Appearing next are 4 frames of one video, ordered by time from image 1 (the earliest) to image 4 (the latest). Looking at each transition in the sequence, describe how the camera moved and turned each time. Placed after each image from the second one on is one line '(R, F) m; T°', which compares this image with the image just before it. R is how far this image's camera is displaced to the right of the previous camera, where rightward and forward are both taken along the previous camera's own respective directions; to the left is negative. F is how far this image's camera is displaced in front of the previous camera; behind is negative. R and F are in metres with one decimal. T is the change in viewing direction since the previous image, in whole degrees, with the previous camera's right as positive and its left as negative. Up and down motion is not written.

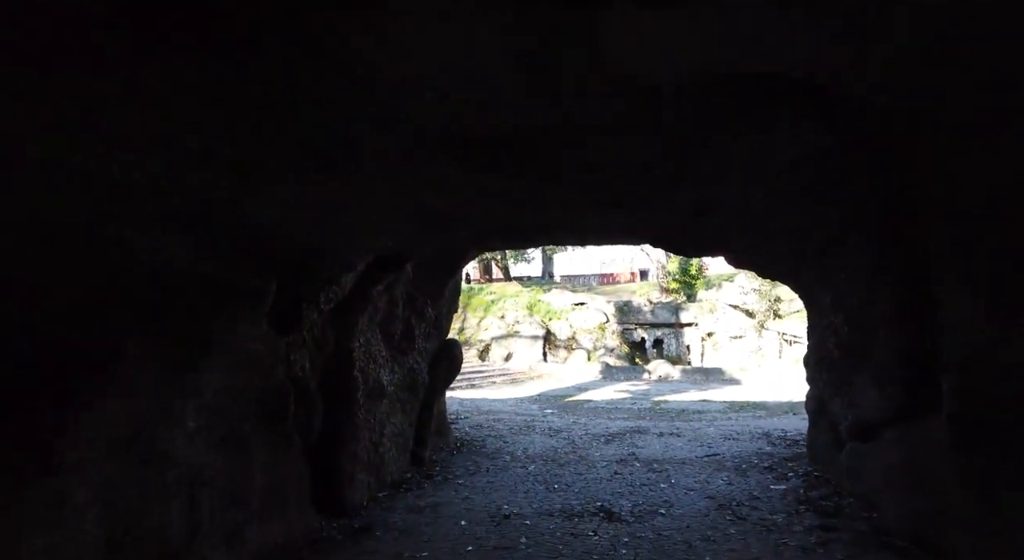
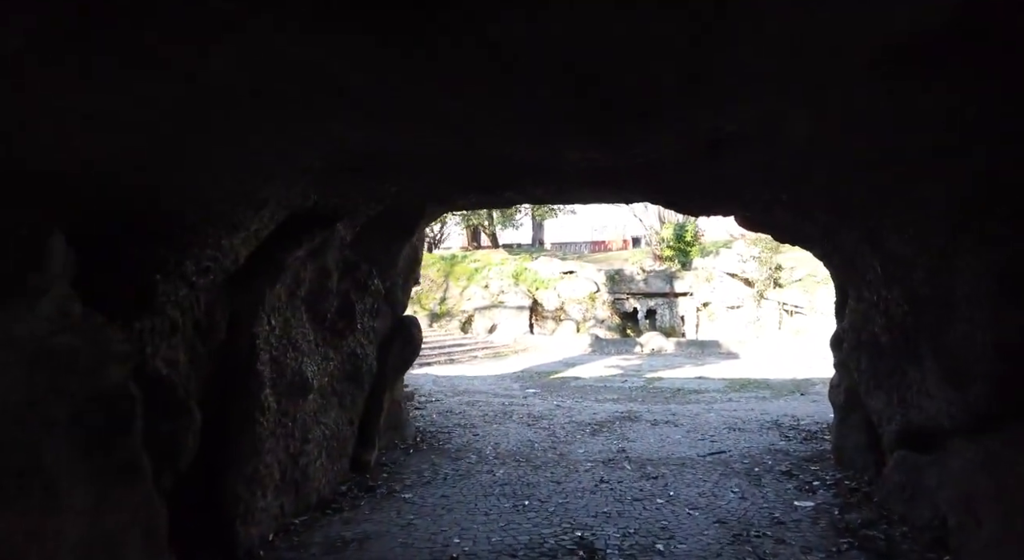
(+0.2, +1.2) m; +1°
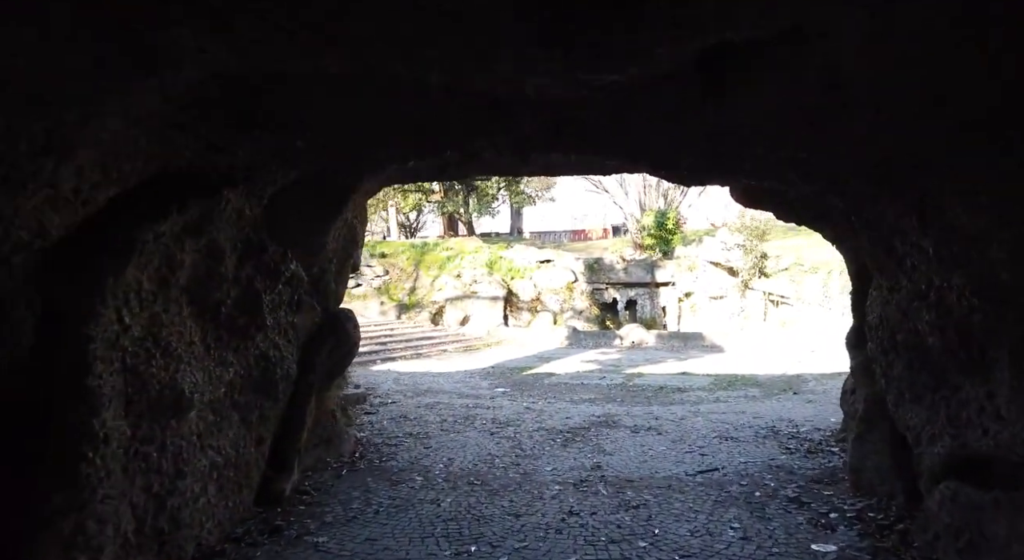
(+0.2, +1.0) m; +2°
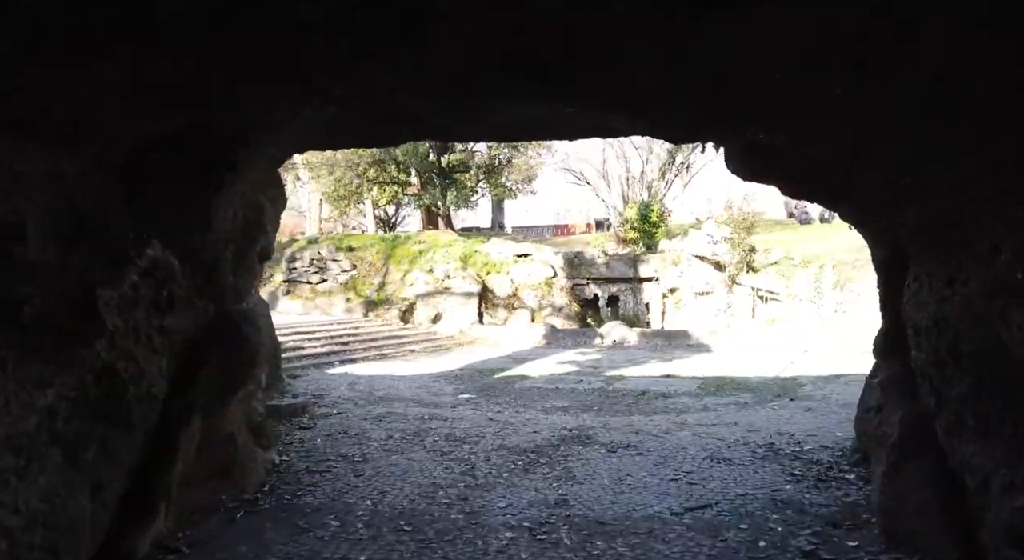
(+0.2, +1.0) m; +1°
